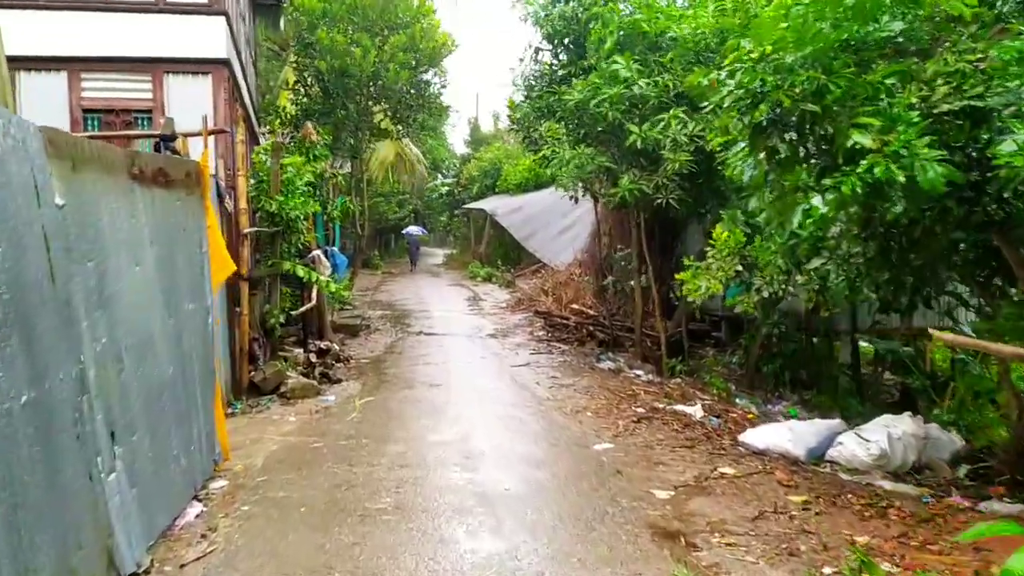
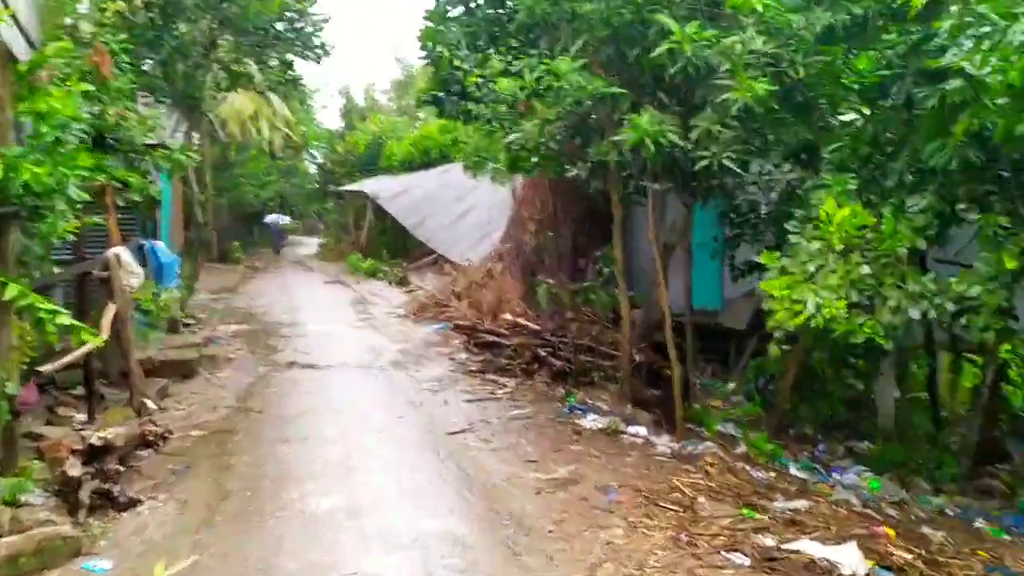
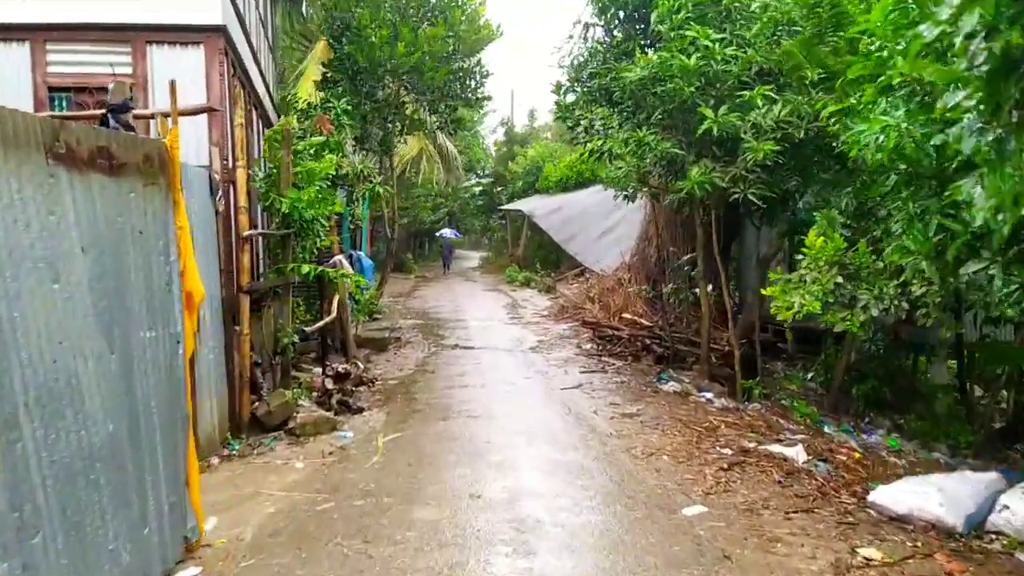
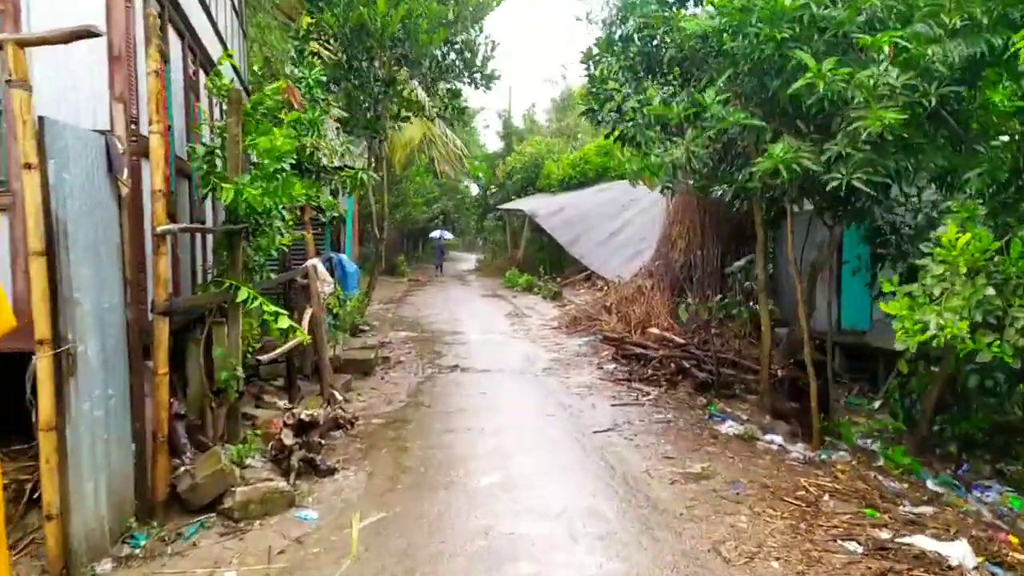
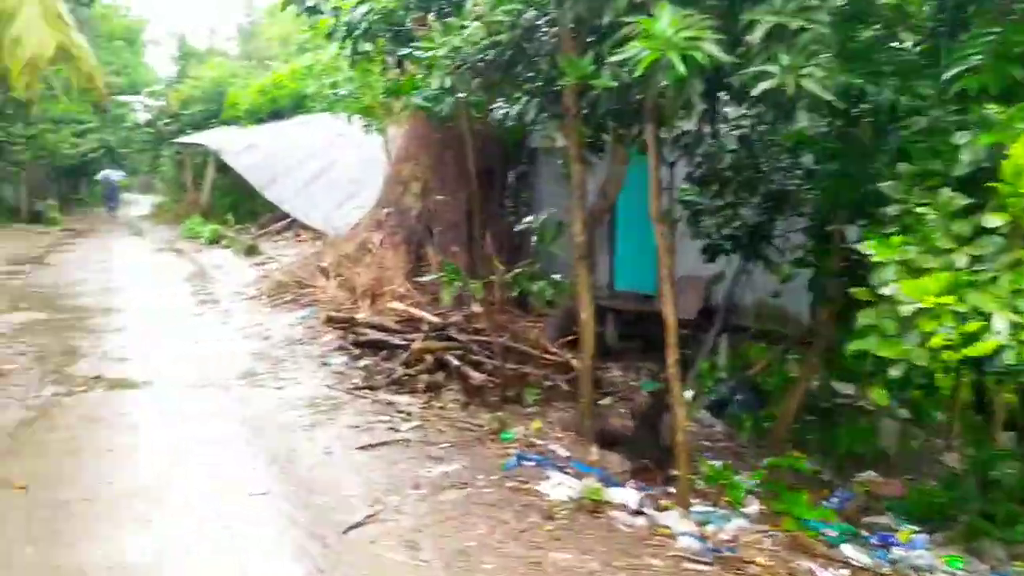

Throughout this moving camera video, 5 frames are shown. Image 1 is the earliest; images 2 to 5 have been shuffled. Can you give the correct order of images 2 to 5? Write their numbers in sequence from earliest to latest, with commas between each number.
3, 4, 2, 5
